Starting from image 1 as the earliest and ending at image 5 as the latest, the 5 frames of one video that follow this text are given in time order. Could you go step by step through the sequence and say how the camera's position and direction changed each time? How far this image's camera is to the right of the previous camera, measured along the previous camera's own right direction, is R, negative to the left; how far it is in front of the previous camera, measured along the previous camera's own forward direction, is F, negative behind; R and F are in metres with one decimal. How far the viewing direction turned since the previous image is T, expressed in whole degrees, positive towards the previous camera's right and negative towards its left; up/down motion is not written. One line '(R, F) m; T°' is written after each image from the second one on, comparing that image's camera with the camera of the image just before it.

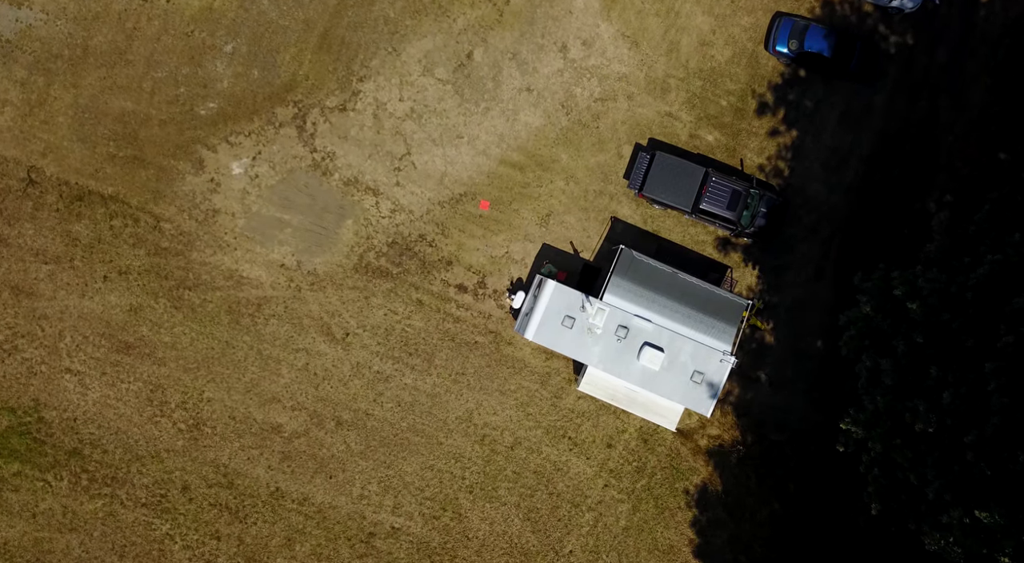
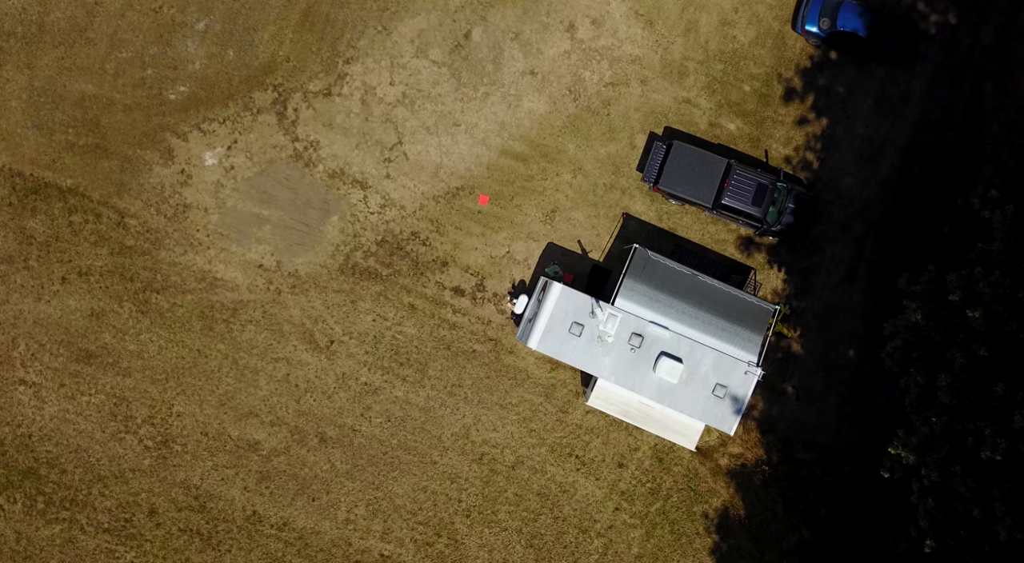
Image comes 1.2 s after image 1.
(0.0, +3.1) m; 0°
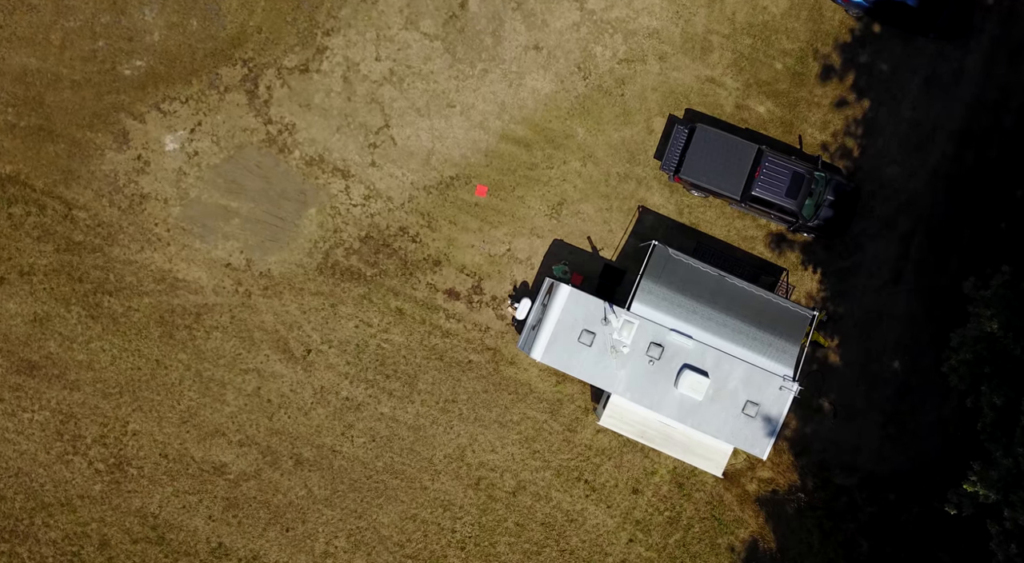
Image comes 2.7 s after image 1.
(0.0, +3.6) m; 0°
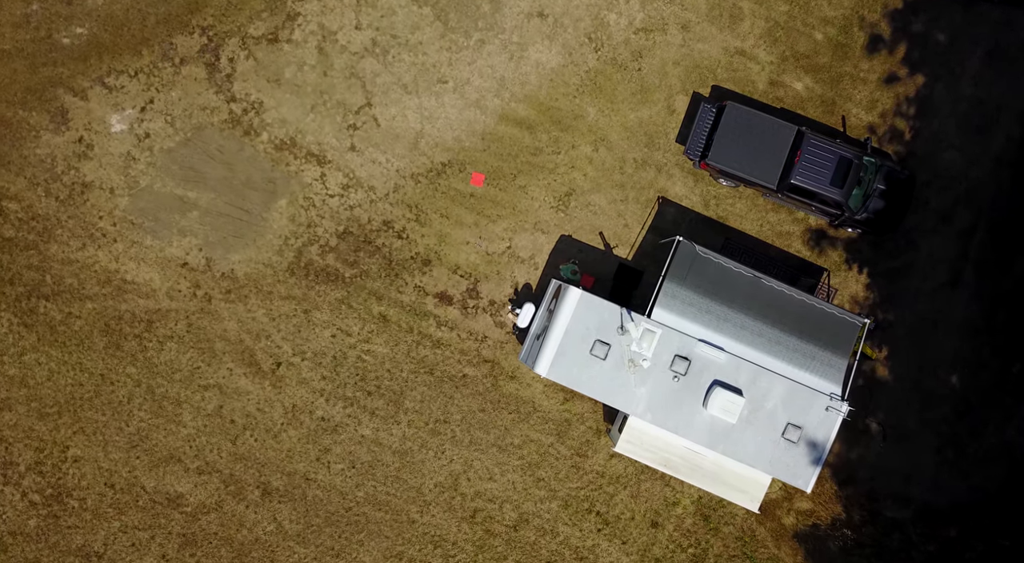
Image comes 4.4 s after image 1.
(0.0, +3.6) m; 0°
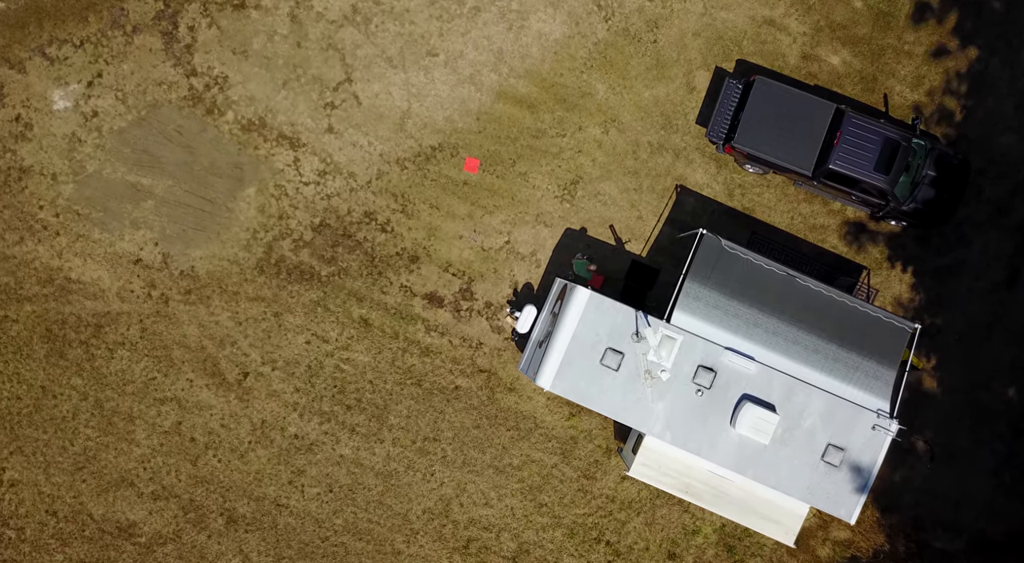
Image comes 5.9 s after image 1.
(0.0, +2.8) m; 0°
